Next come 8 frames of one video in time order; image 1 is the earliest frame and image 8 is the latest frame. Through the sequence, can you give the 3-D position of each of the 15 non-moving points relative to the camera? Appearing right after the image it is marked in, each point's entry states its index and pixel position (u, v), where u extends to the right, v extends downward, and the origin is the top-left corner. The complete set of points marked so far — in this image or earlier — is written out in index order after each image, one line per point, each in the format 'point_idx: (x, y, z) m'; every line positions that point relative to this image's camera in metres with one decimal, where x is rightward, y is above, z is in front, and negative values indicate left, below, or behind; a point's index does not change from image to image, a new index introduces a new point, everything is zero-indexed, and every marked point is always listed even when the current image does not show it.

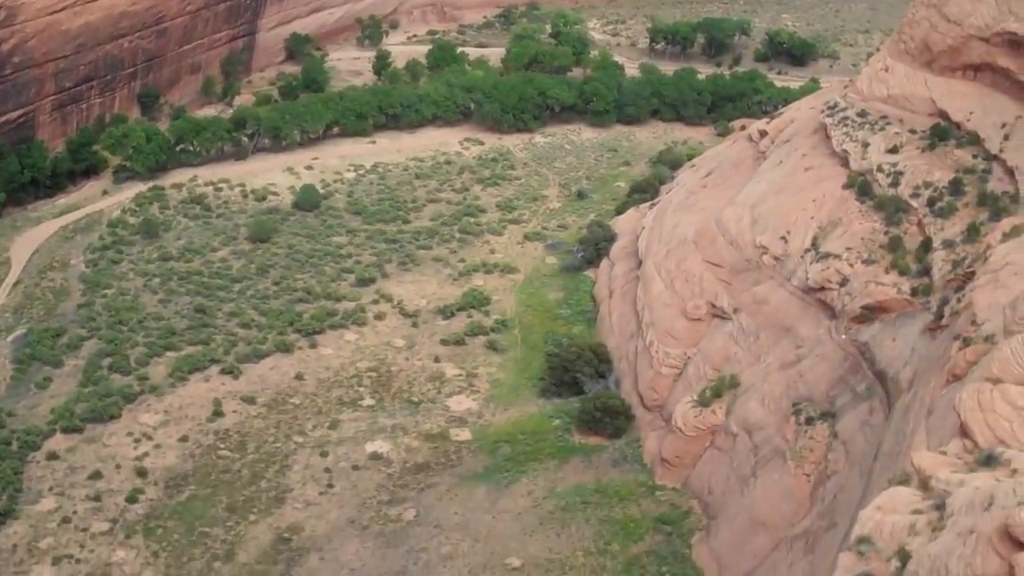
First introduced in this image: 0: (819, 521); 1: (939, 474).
0: (+5.5, -4.3, +17.5) m
1: (+6.6, -2.9, +15.2) m
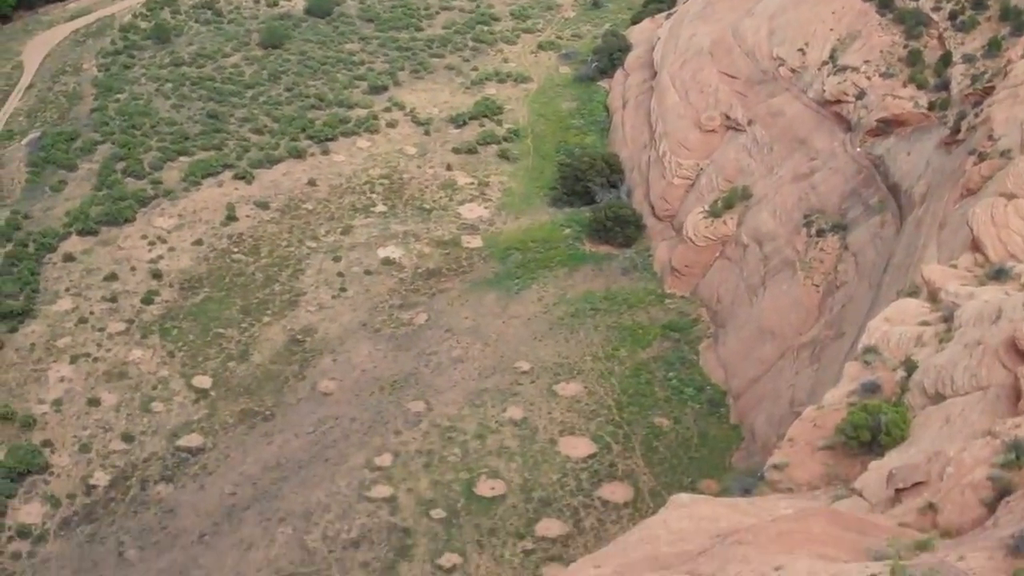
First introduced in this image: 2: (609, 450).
0: (+5.7, -0.8, +17.6) m
1: (+6.8, 0.0, +15.1) m
2: (+1.8, -2.9, +17.4) m
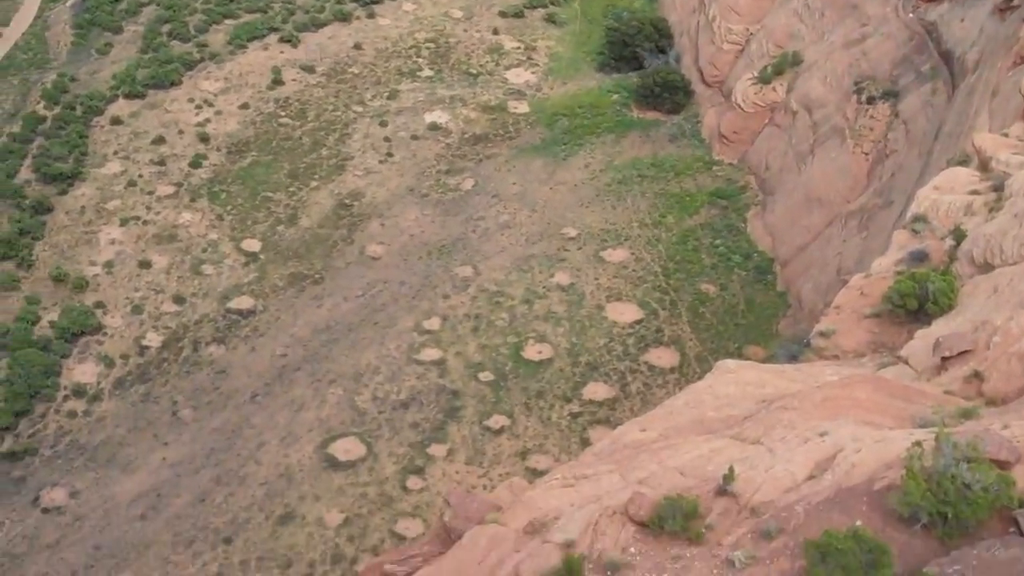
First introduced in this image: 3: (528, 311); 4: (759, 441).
0: (+6.5, +1.6, +17.1) m
1: (+7.5, +2.1, +14.4) m
2: (+2.6, -0.5, +17.3) m
3: (+0.4, -0.4, +17.4) m
4: (+3.3, -2.1, +13.3) m
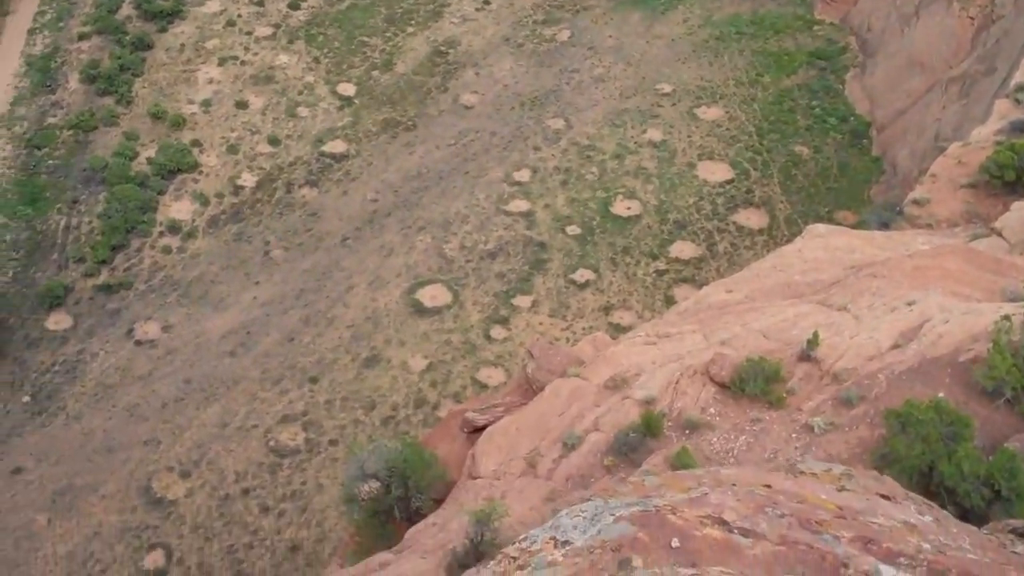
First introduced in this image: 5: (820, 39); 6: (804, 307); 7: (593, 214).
0: (+8.0, +3.8, +16.2) m
1: (+8.9, +3.8, +13.4) m
2: (+4.1, +1.9, +16.9) m
3: (+1.8, +2.1, +17.1) m
4: (+4.5, -0.3, +13.1) m
5: (+6.3, +5.1, +19.8) m
6: (+4.0, -0.3, +13.4) m
7: (+1.3, +1.2, +16.3) m
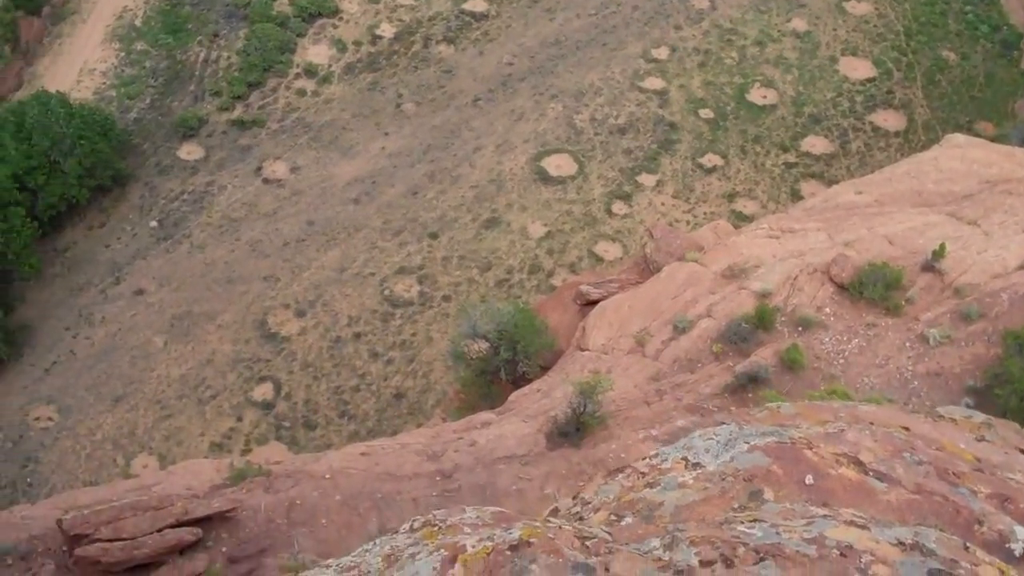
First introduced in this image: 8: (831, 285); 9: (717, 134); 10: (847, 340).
0: (+10.2, +4.8, +15.2) m
1: (+11.0, +4.5, +12.4) m
2: (+6.2, +3.4, +16.4) m
3: (+4.0, +3.9, +16.7) m
4: (+6.1, +0.9, +12.7) m
5: (+8.9, +6.6, +18.8) m
6: (+5.7, +1.0, +13.0) m
7: (+3.3, +3.0, +15.9) m
8: (+4.1, 0.0, +12.3) m
9: (+3.2, +2.4, +15.5) m
10: (+4.1, -0.6, +11.7) m
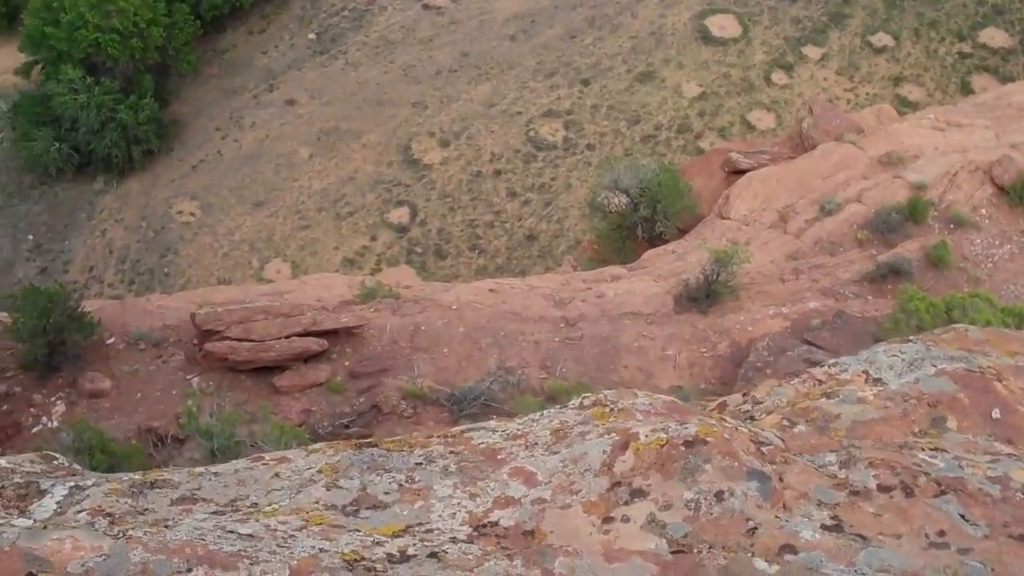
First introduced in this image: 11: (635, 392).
0: (+12.8, +5.4, +13.7) m
1: (+13.3, +4.7, +10.9) m
2: (+8.8, +4.9, +15.2) m
3: (+6.7, +5.7, +15.6) m
4: (+8.1, +1.9, +12.0) m
5: (+12.1, +8.0, +17.0) m
6: (+7.7, +2.0, +12.4) m
7: (+5.8, +4.8, +15.1) m
8: (+5.9, +1.3, +12.0) m
9: (+5.6, +4.2, +14.8) m
10: (+5.8, +0.5, +11.4) m
11: (+0.7, -0.6, +5.2) m
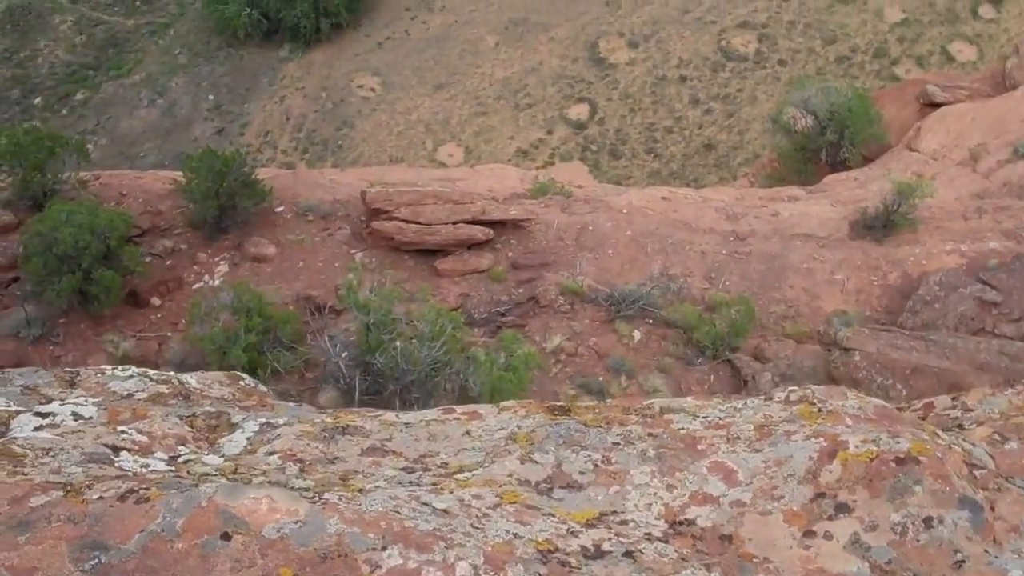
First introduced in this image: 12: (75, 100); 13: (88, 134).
0: (+15.3, +5.1, +11.2) m
1: (+15.3, +3.9, +8.5) m
2: (+11.4, +5.2, +13.2) m
3: (+9.5, +6.3, +13.7) m
4: (+10.1, +1.9, +10.6) m
5: (+15.2, +8.1, +14.2) m
6: (+9.7, +2.2, +10.9) m
7: (+8.5, +5.4, +13.4) m
8: (+7.9, +1.5, +10.8) m
9: (+8.2, +4.8, +13.3) m
10: (+7.6, +0.8, +10.4) m
11: (+1.7, -0.5, +5.0) m
12: (-7.5, +3.3, +16.7) m
13: (-7.1, +2.6, +16.2) m
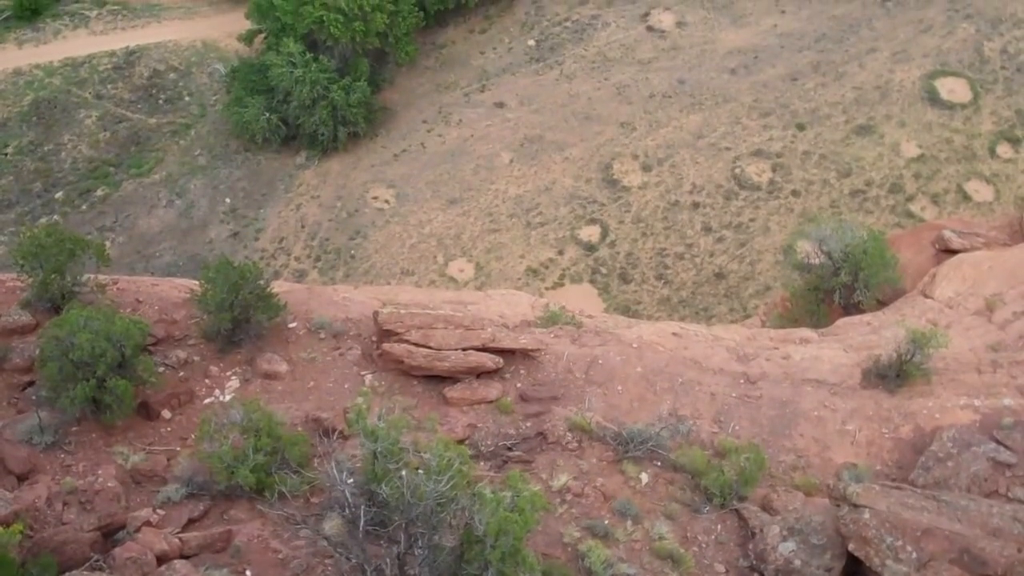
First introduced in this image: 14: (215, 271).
0: (+15.6, +3.1, +11.2) m
1: (+15.5, +2.0, +8.5) m
2: (+11.7, +3.2, +13.3) m
3: (+9.8, +4.3, +13.9) m
4: (+10.2, 0.0, +10.6) m
5: (+15.5, +6.0, +14.3) m
6: (+9.9, +0.3, +10.9) m
7: (+8.8, +3.5, +13.5) m
8: (+8.0, -0.3, +10.8) m
9: (+8.4, +2.9, +13.3) m
10: (+7.7, -1.1, +10.3) m
11: (+1.7, -2.0, +4.9) m
12: (-7.3, +1.6, +16.8) m
13: (-6.9, +0.9, +16.4) m
14: (-4.4, +0.2, +14.2) m
